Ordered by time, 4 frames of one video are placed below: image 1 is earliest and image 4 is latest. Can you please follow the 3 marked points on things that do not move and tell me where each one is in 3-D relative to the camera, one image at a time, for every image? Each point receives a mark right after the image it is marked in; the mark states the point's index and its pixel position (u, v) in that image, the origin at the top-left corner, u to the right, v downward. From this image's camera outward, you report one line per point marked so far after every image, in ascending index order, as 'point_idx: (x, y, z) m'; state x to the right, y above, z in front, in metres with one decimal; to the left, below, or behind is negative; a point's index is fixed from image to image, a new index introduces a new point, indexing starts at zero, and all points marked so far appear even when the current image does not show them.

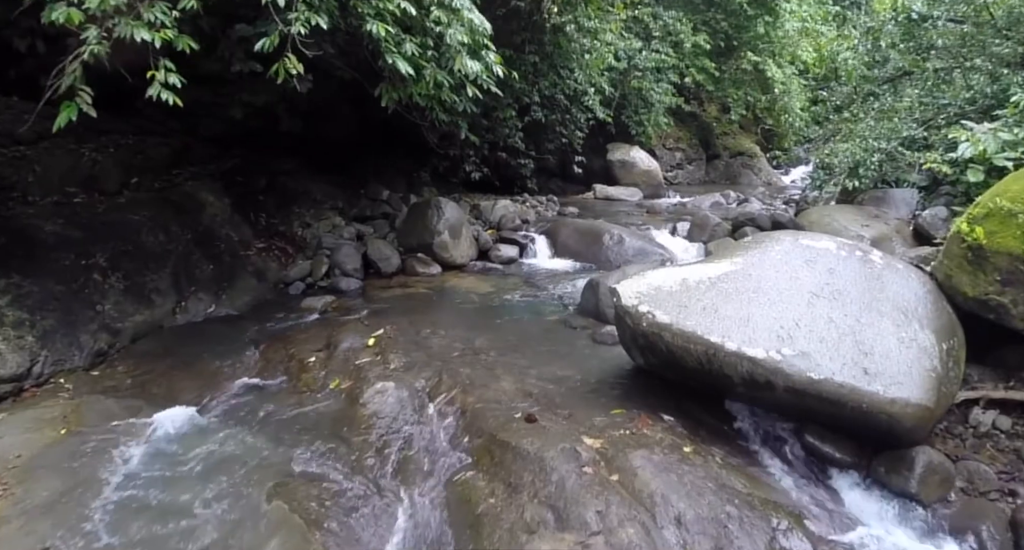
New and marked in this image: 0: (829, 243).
0: (+1.9, +0.2, +3.6) m
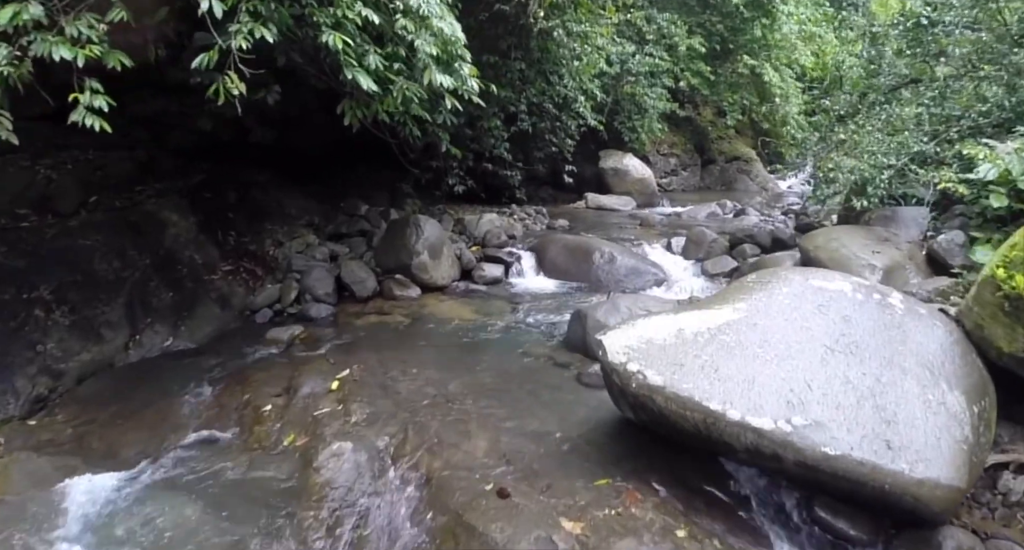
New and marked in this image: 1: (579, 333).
0: (+1.7, 0.0, +3.2) m
1: (+0.5, -0.4, +4.6) m
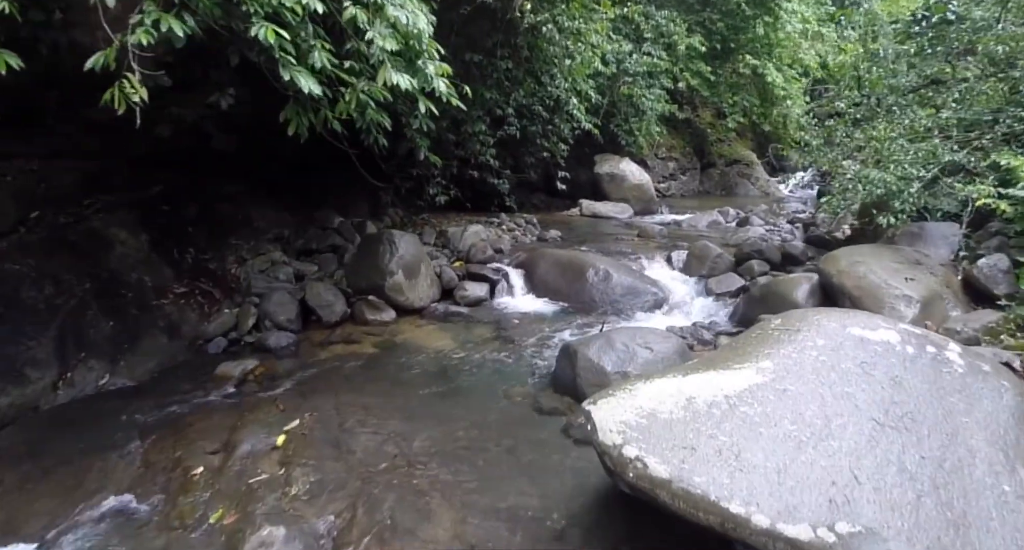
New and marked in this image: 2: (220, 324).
0: (+1.6, -0.2, +2.6) m
1: (+0.4, -0.7, +4.0) m
2: (-2.6, -0.4, +5.4) m
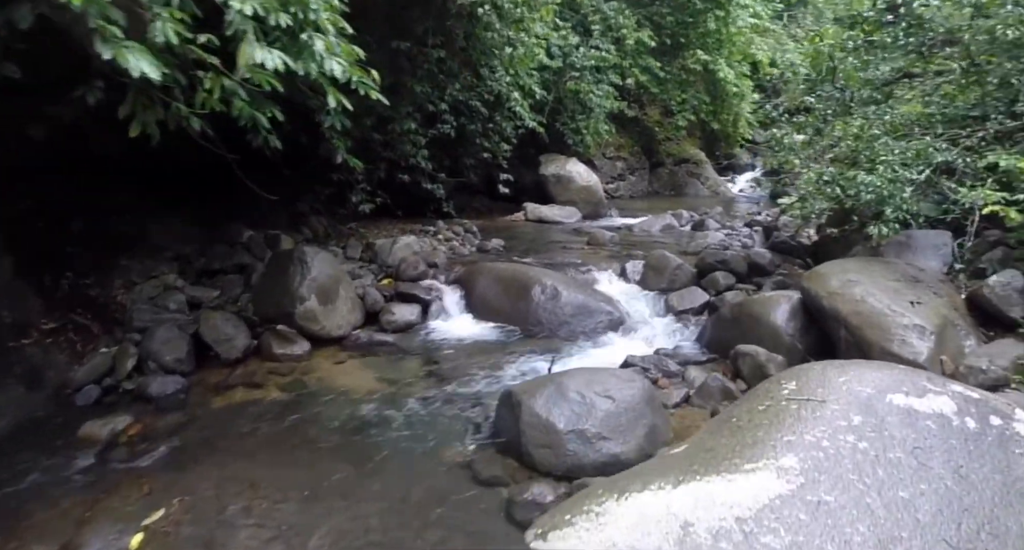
0: (+1.3, -0.4, +1.9) m
1: (0.0, -0.8, +3.3) m
2: (-3.1, -0.7, +4.4) m
